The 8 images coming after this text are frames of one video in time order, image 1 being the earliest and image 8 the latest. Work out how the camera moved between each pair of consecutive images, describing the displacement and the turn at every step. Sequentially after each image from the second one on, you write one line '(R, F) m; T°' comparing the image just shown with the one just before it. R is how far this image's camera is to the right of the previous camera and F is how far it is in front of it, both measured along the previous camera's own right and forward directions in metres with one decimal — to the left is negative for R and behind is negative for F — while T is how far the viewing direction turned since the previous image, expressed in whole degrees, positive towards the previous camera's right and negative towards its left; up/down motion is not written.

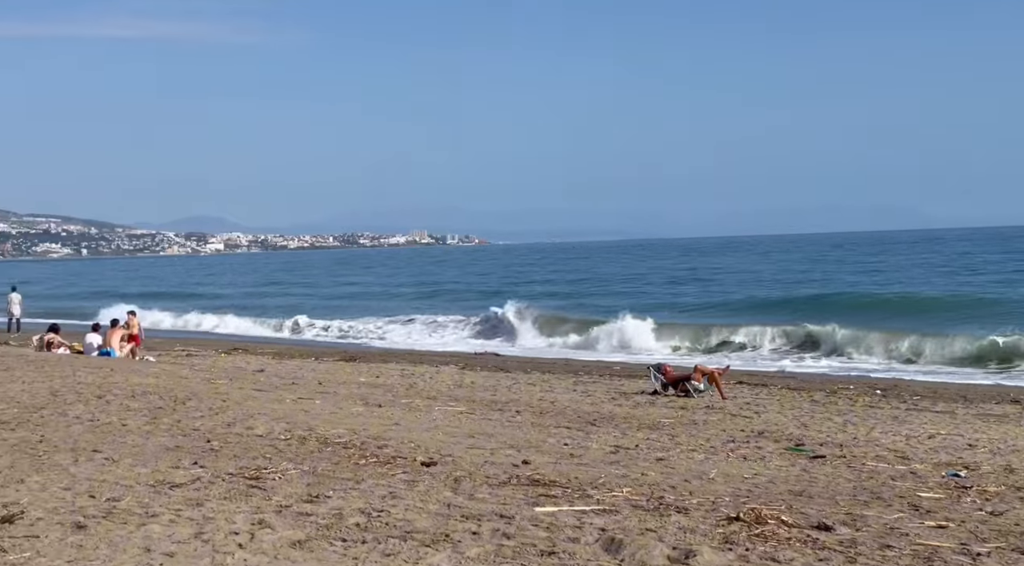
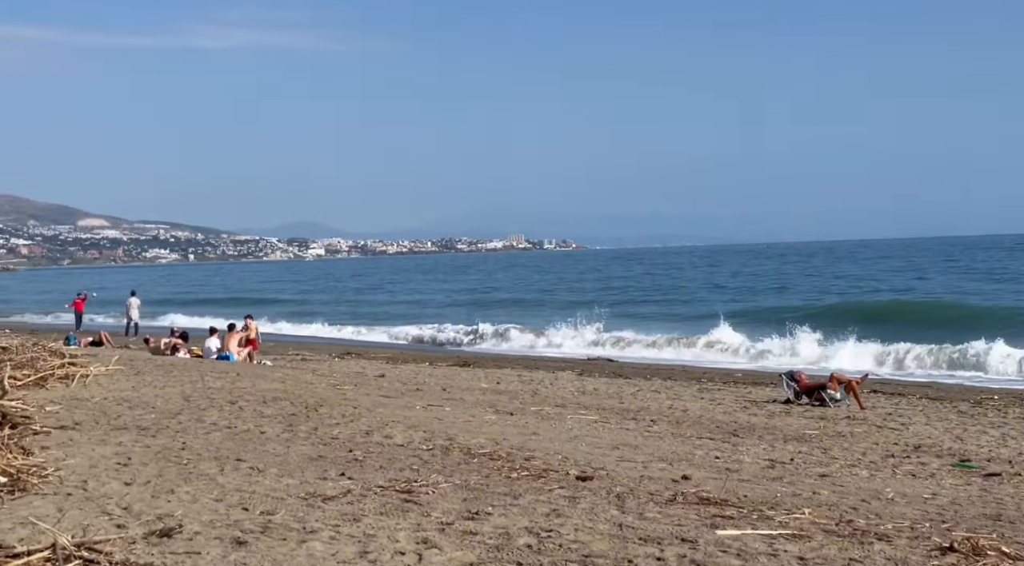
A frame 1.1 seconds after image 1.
(-0.4, +0.4) m; -5°
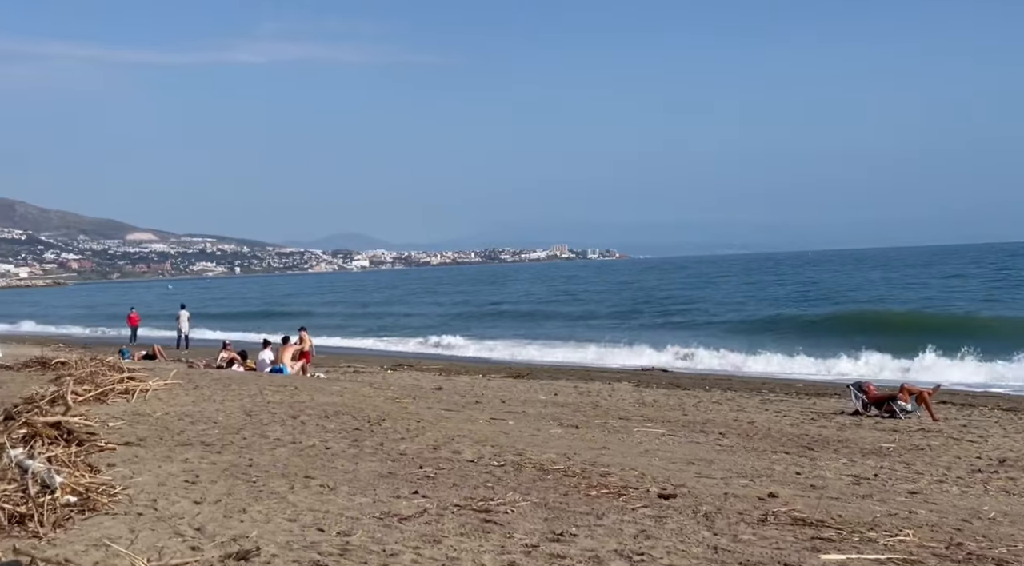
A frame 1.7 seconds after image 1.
(-0.2, +0.2) m; -2°
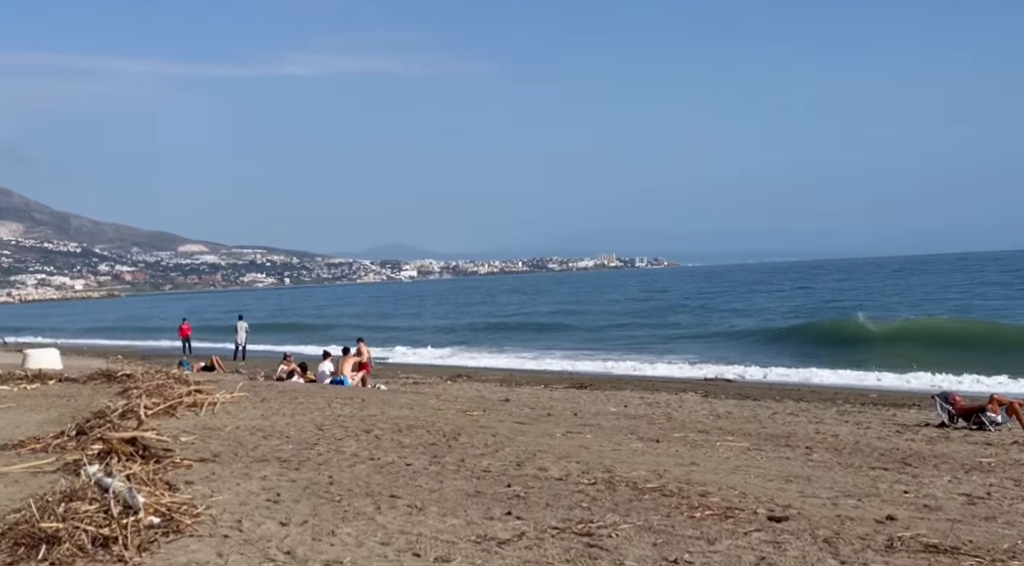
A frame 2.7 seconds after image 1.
(-0.3, +0.4) m; -2°
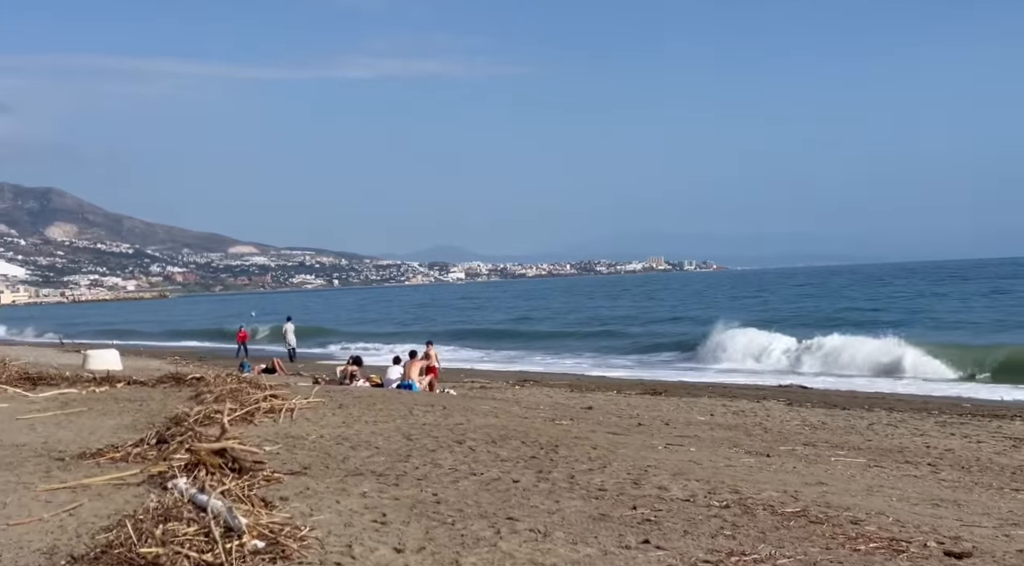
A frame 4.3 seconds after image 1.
(-0.5, +0.7) m; -2°
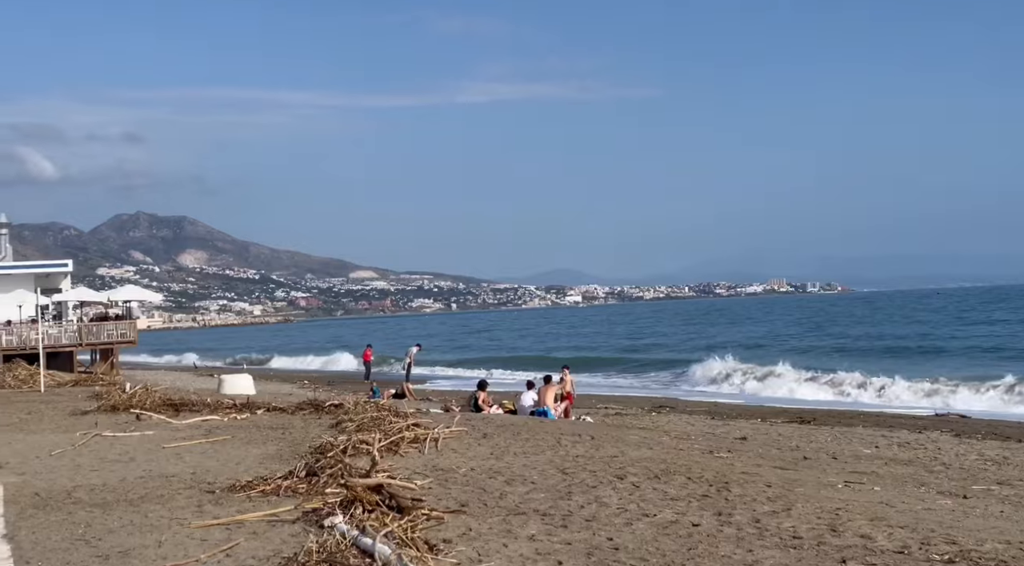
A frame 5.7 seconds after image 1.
(-0.4, +0.7) m; -6°
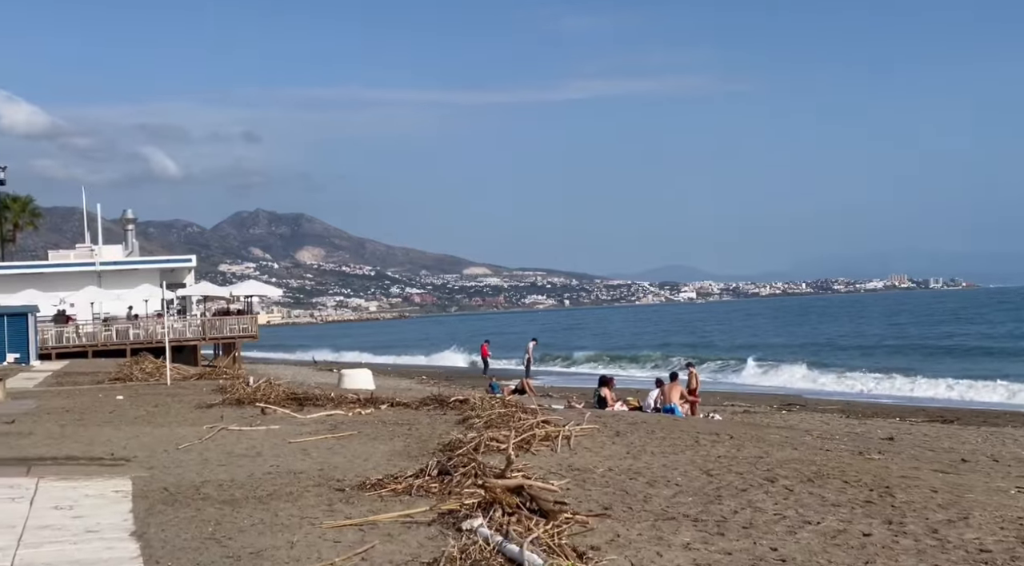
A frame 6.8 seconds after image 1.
(-0.2, +0.5) m; -6°
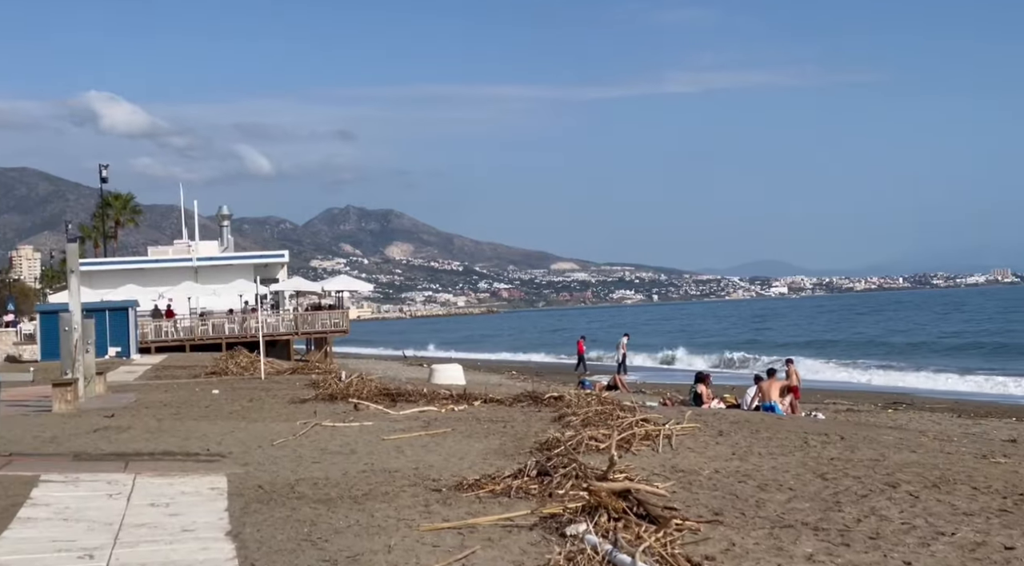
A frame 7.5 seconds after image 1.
(-0.1, +0.4) m; -4°
